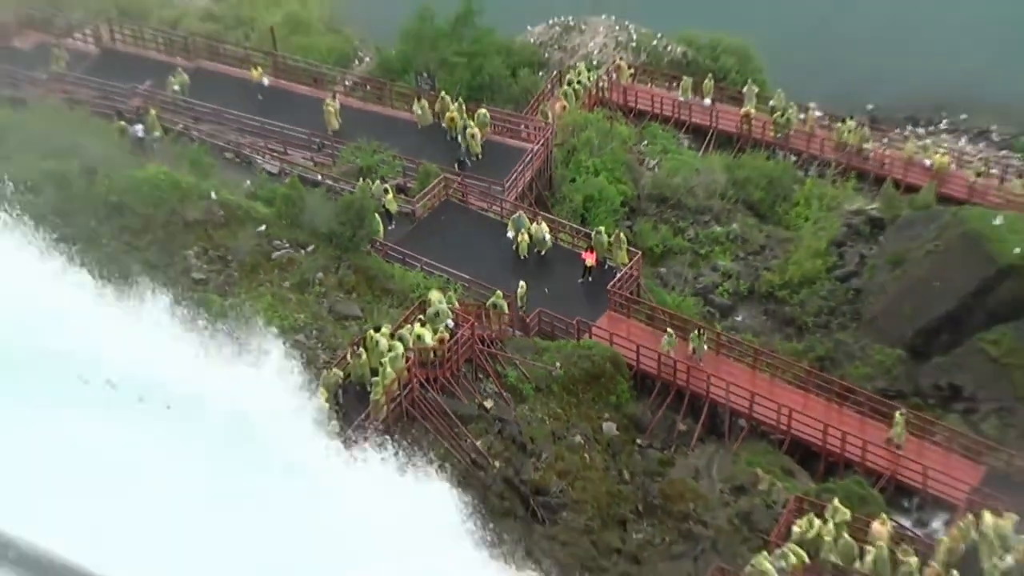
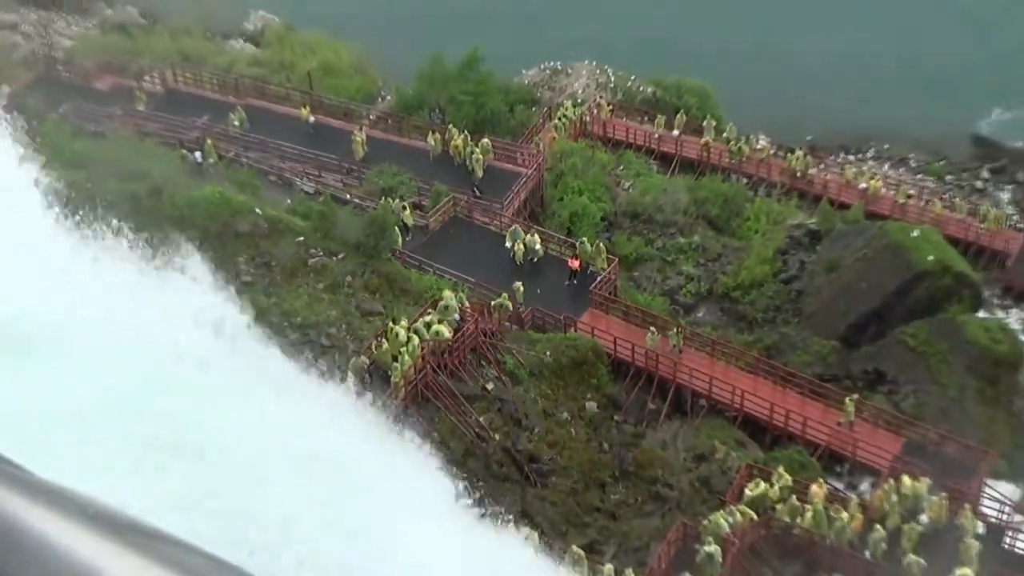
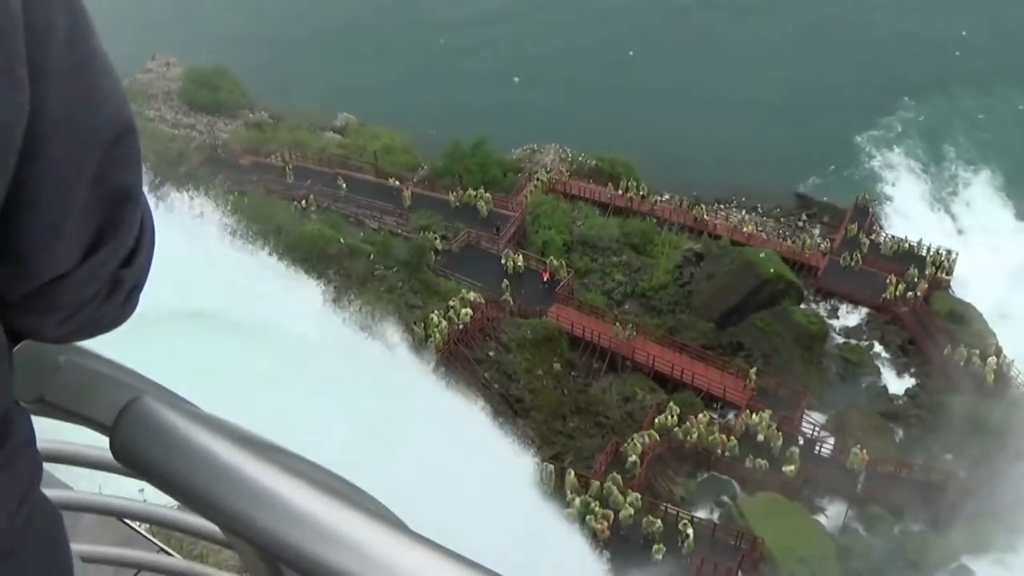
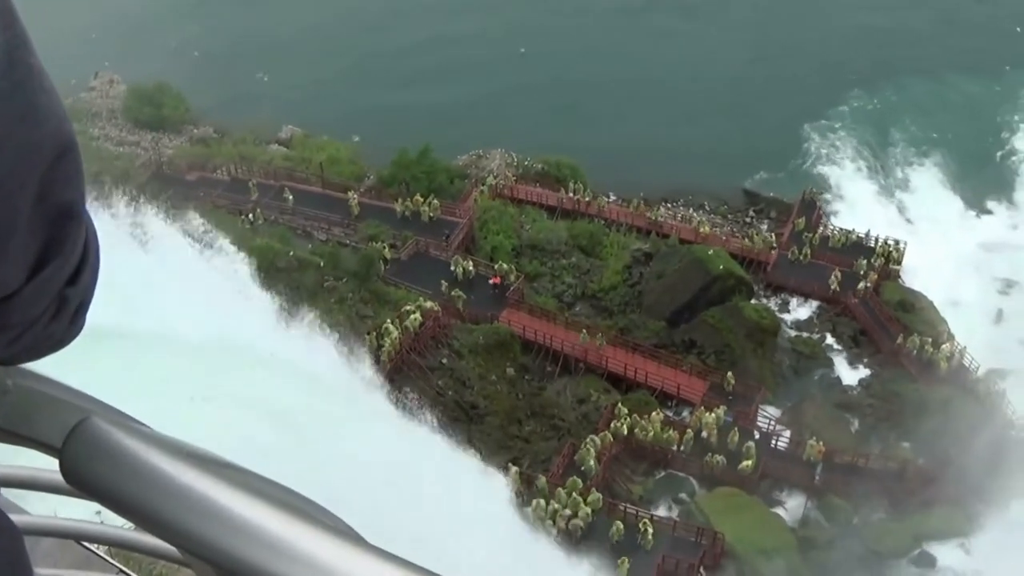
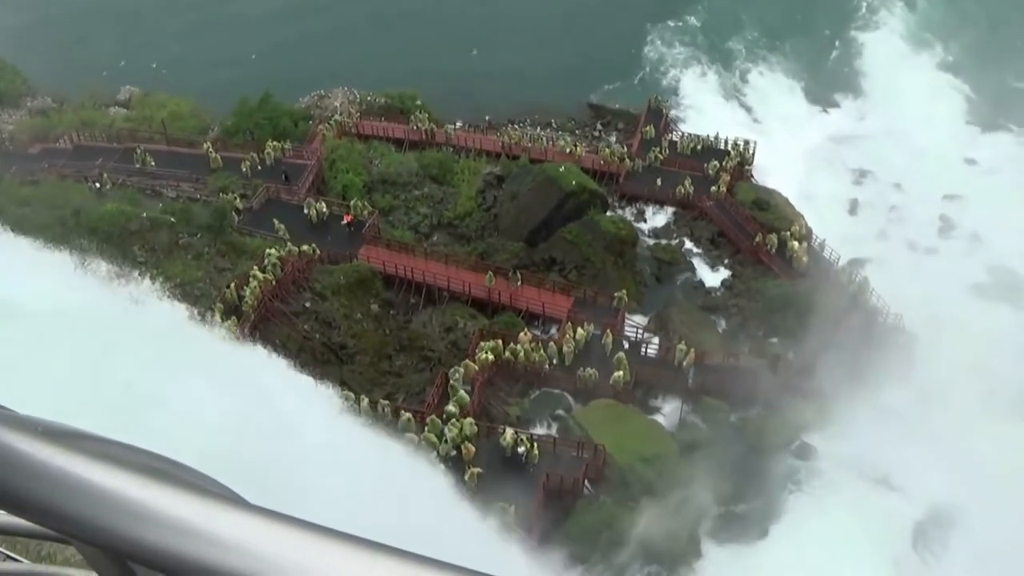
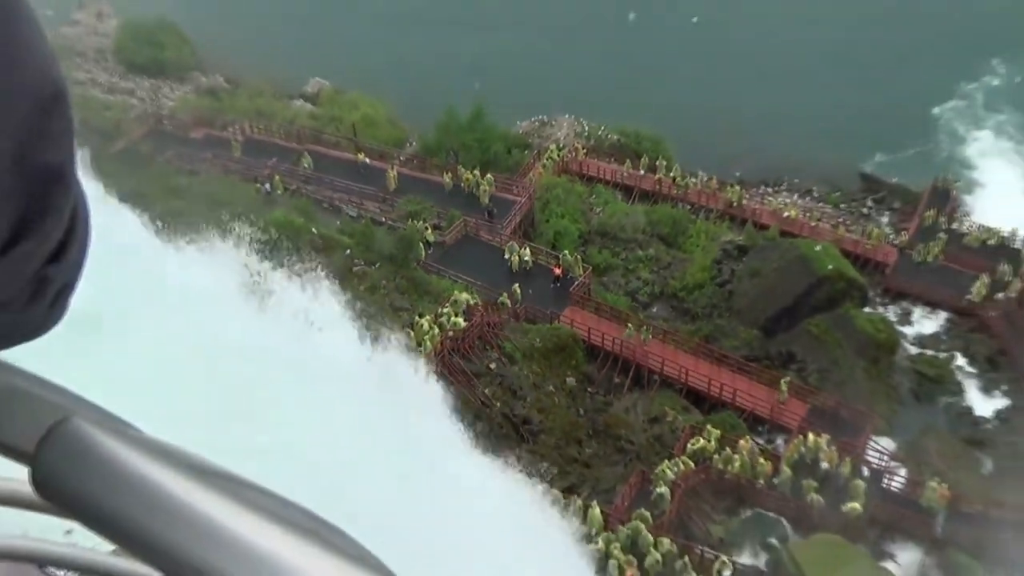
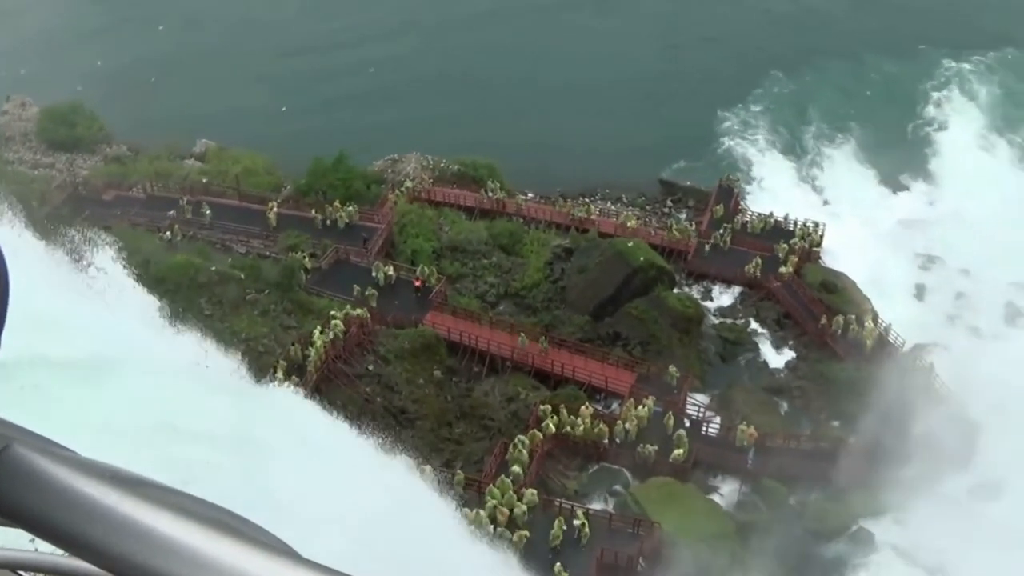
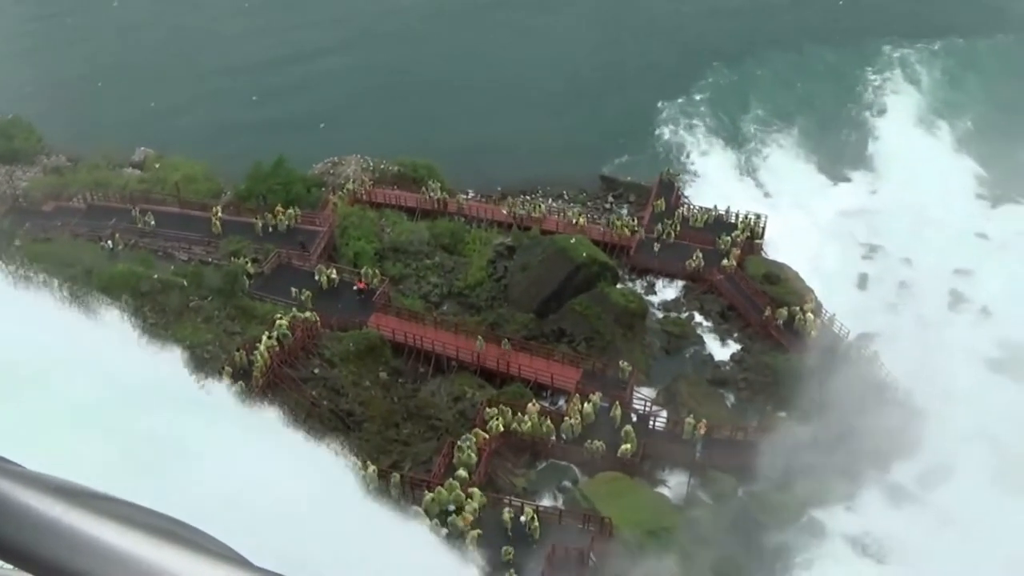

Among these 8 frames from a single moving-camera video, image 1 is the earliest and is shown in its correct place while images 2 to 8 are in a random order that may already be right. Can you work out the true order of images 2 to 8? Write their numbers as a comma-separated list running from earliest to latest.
2, 6, 3, 4, 7, 8, 5
